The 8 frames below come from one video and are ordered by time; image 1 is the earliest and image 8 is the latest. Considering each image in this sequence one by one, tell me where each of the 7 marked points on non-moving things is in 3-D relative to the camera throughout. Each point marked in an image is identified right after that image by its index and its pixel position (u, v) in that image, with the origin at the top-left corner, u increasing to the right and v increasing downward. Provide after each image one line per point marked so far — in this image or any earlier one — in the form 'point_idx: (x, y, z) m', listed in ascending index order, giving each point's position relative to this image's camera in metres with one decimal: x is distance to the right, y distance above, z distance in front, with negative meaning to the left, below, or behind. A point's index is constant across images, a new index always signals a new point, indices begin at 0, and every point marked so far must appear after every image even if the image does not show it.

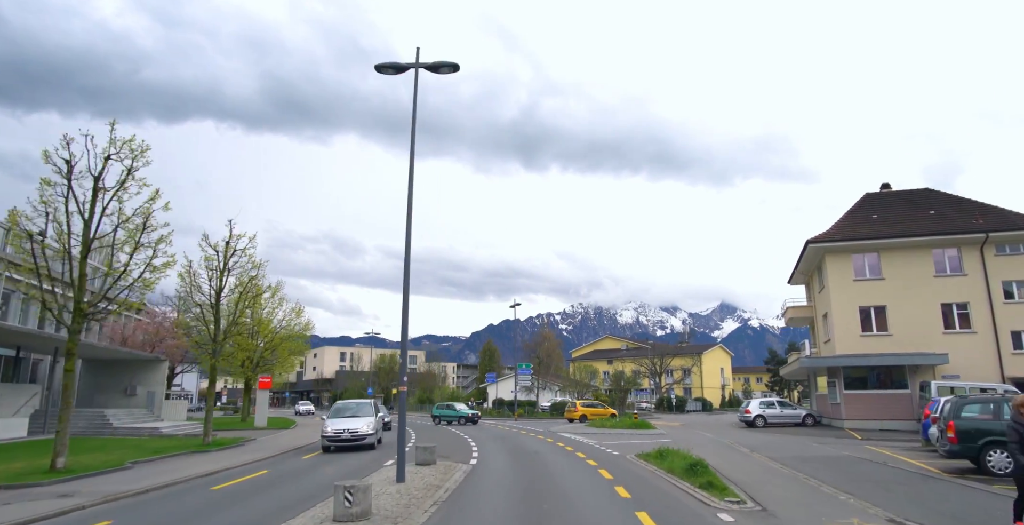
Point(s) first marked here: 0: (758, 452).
0: (+7.1, -5.5, +19.0) m
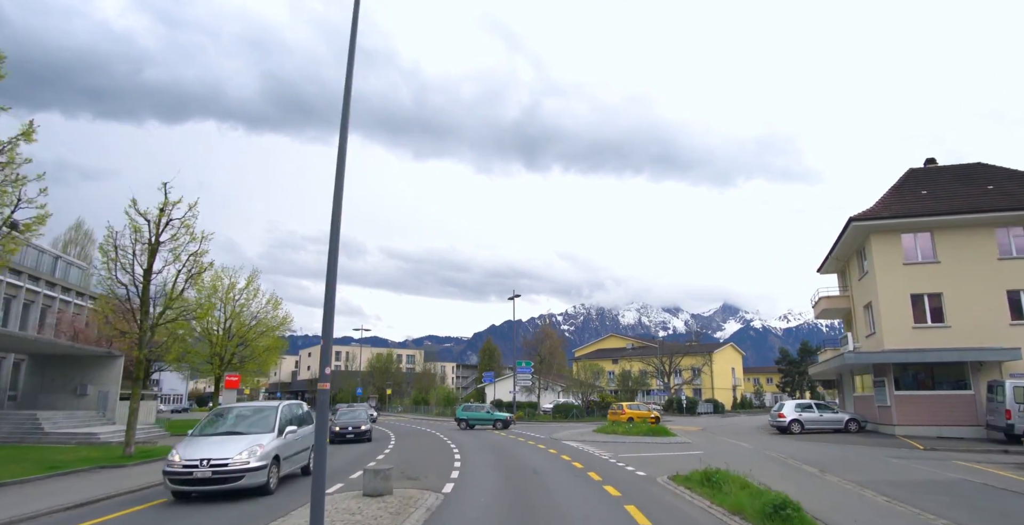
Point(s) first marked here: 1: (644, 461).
0: (+6.9, -4.5, +14.2) m
1: (+3.5, -5.5, +18.2) m
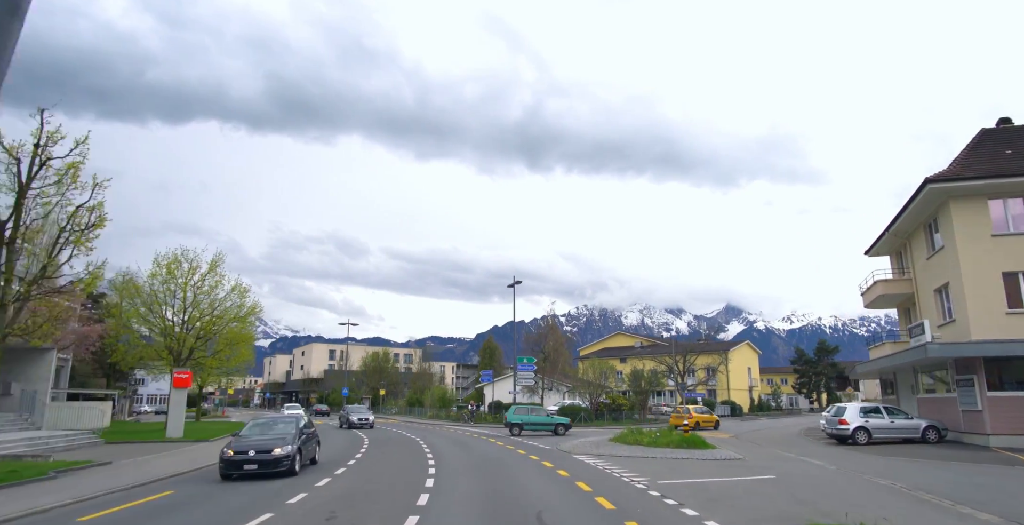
0: (+6.8, -3.4, +8.5) m
1: (+3.4, -4.4, +12.5) m
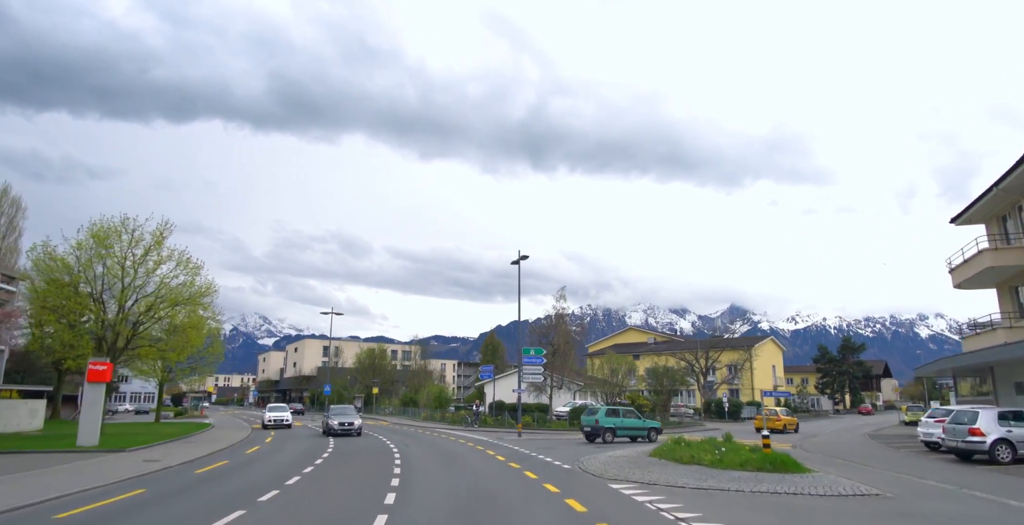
0: (+6.9, -2.0, +1.8) m
1: (+3.5, -3.0, +5.7) m
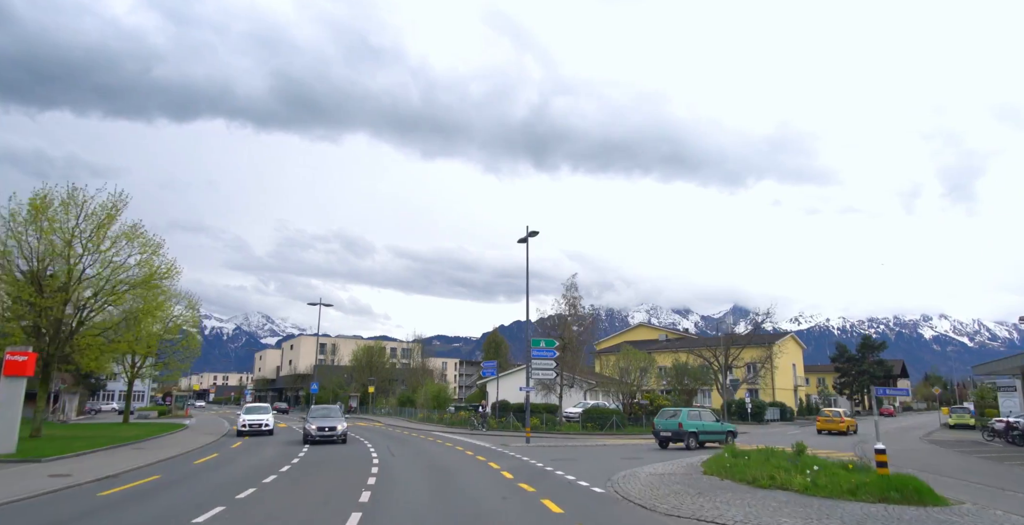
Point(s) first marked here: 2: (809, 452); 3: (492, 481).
0: (+7.1, -1.1, -2.8) m
1: (+3.7, -2.0, +1.2) m
2: (+6.9, -4.4, +15.2) m
3: (+0.5, -5.4, +15.7) m
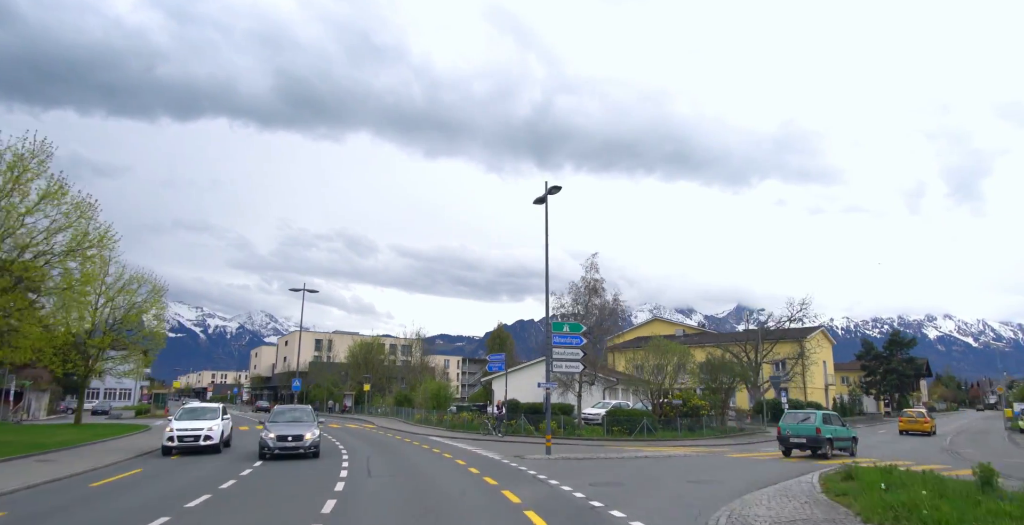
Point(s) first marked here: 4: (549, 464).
0: (+7.4, +0.1, -8.5) m
1: (+4.1, -0.8, -4.5) m
2: (+7.3, -3.2, +9.5) m
3: (+0.9, -4.2, +10.1) m
4: (+1.1, -5.7, +18.5) m
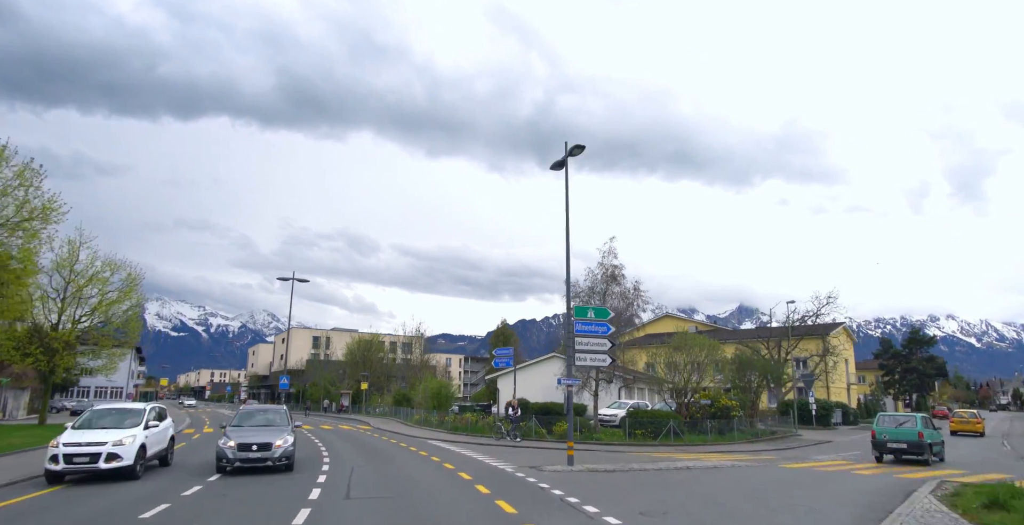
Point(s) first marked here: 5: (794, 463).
0: (+7.8, +0.8, -12.0) m
1: (+4.4, -0.1, -8.0) m
2: (+7.7, -2.4, +6.1) m
3: (+1.3, -3.4, +6.6) m
4: (+1.5, -5.0, +15.1) m
5: (+8.4, -5.9, +19.5) m
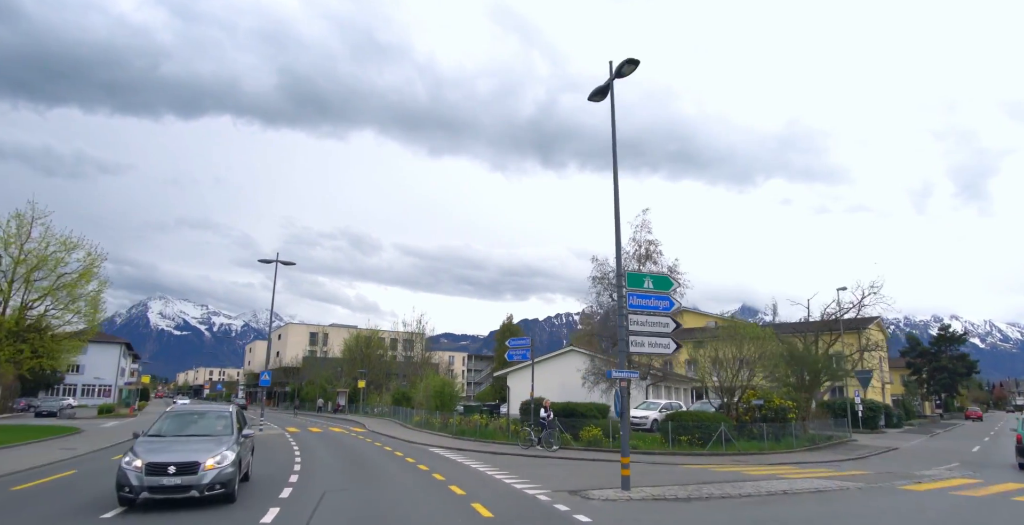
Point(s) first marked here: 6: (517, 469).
0: (+8.3, +1.7, -16.6) m
1: (+5.0, +0.8, -12.6) m
2: (+8.3, -1.5, +1.4) m
3: (+1.9, -2.5, +2.0) m
4: (+2.1, -4.0, +10.4) m
5: (+9.0, -5.0, +14.8) m
6: (+0.2, -5.5, +18.1) m
